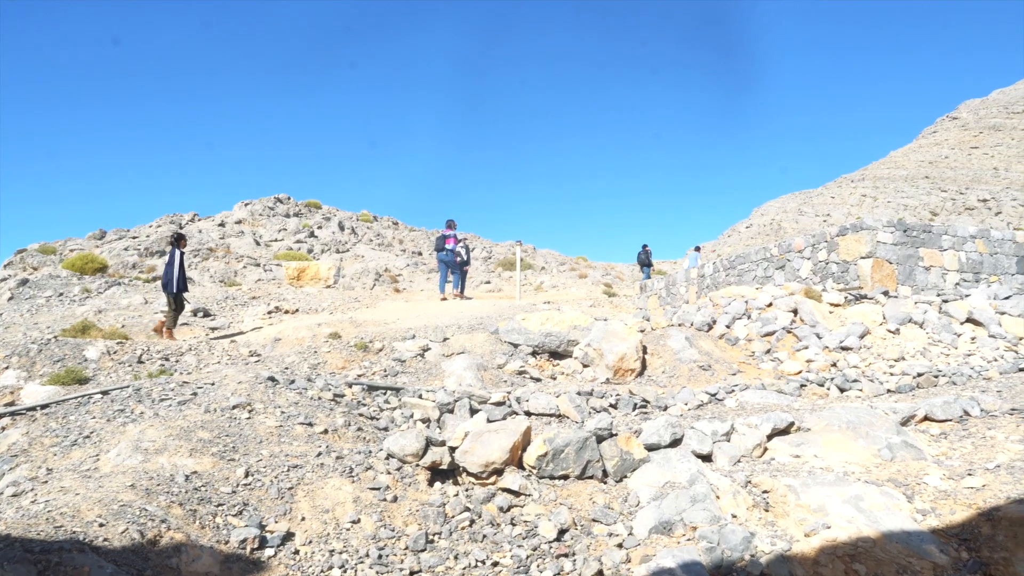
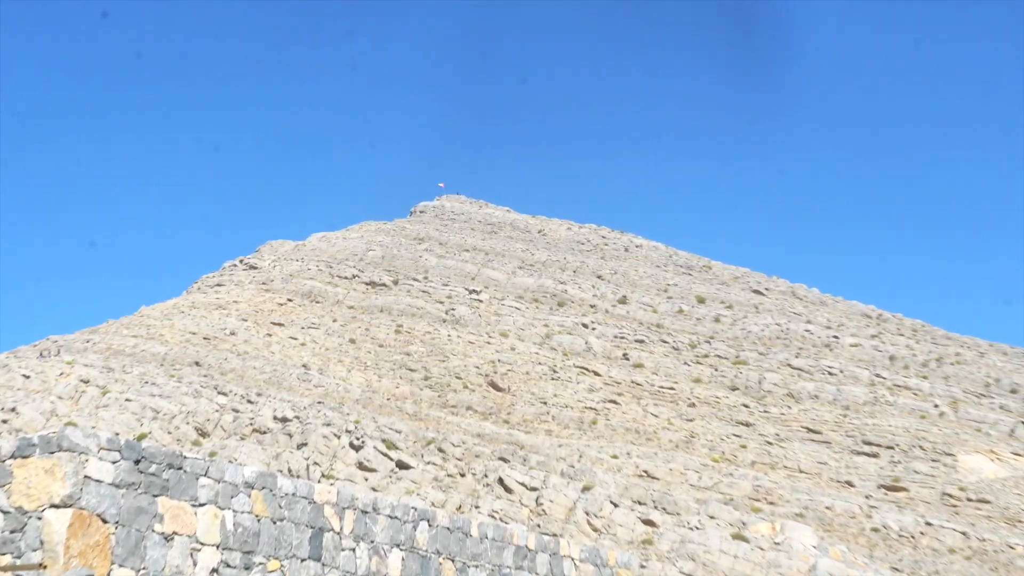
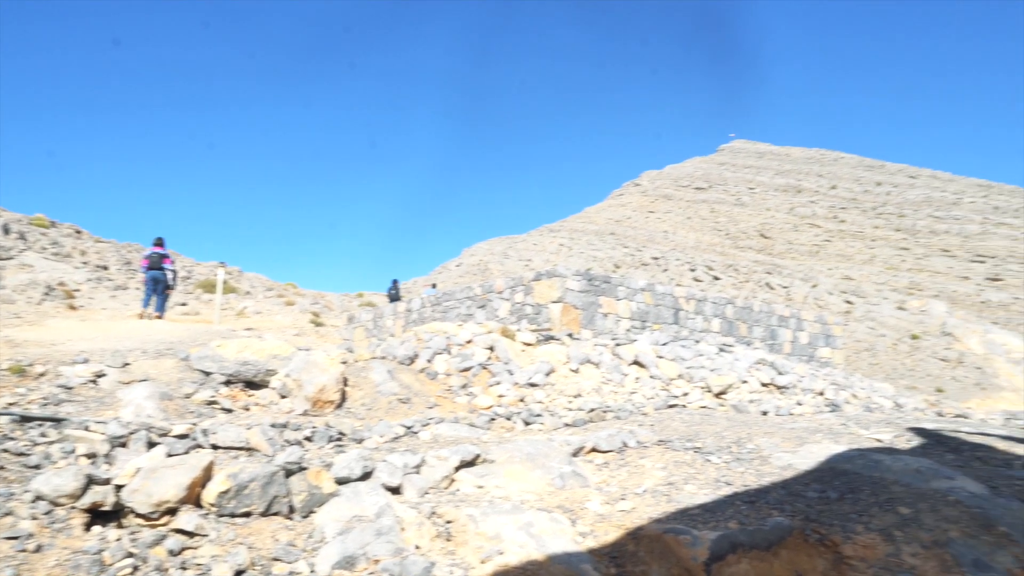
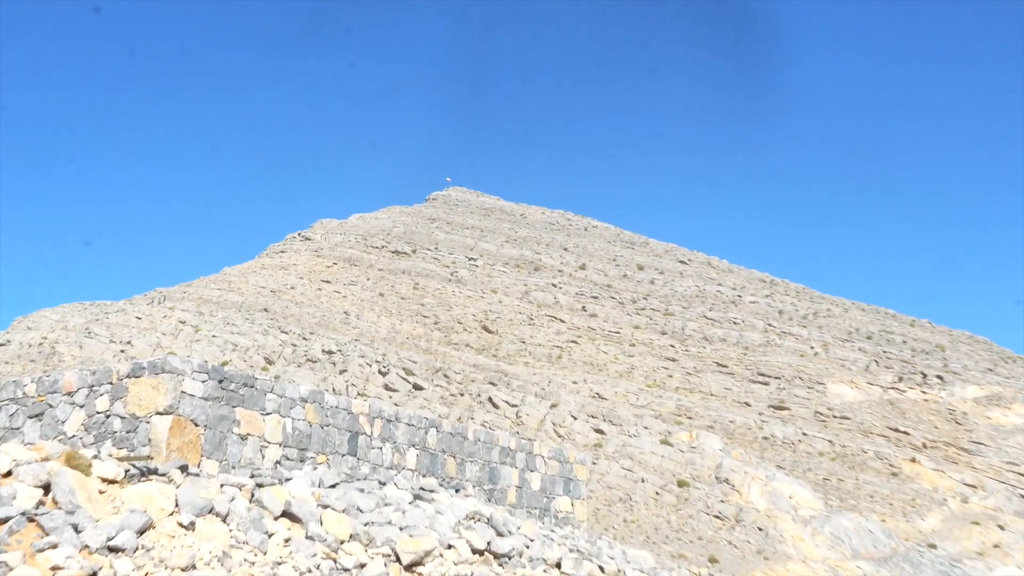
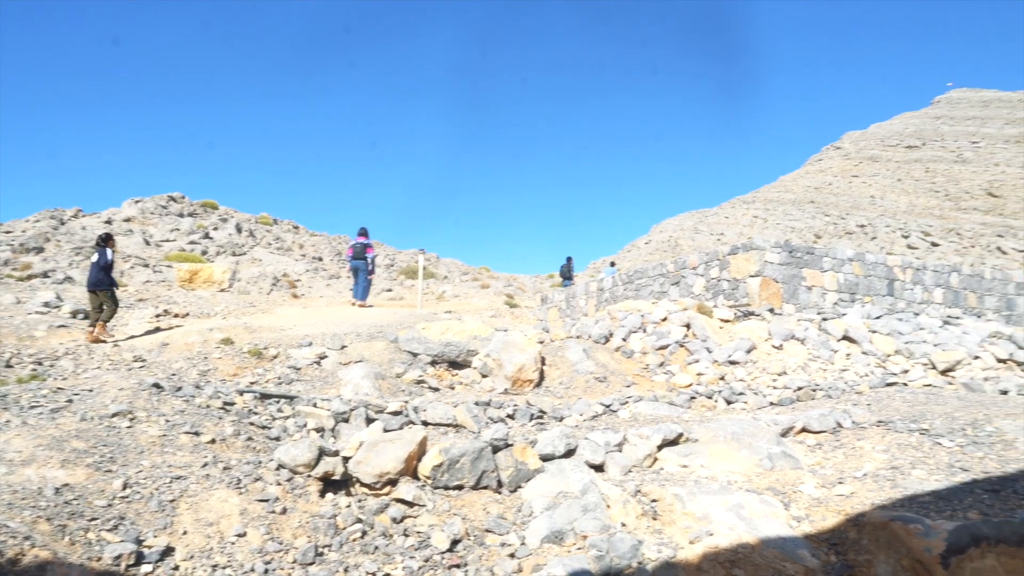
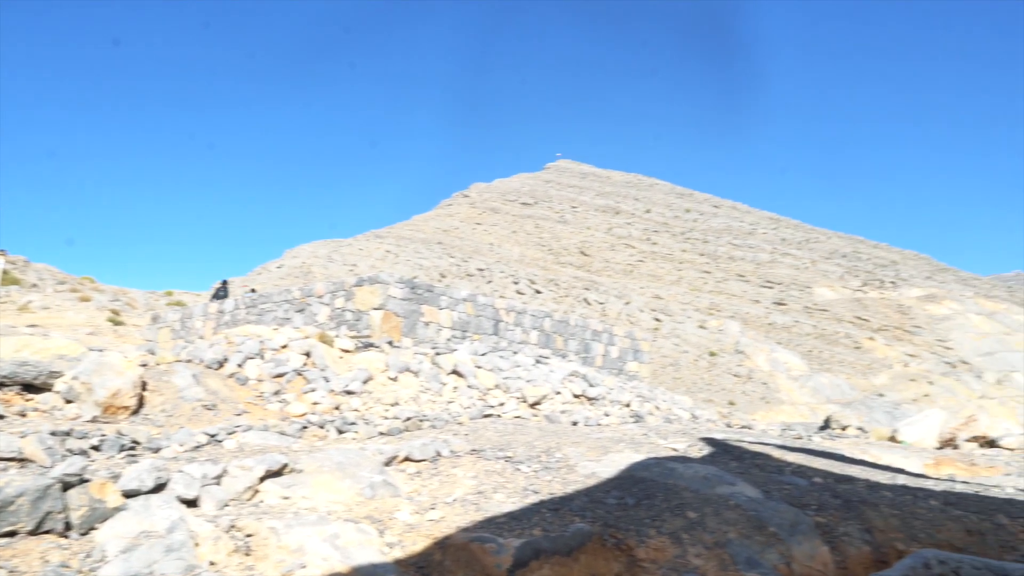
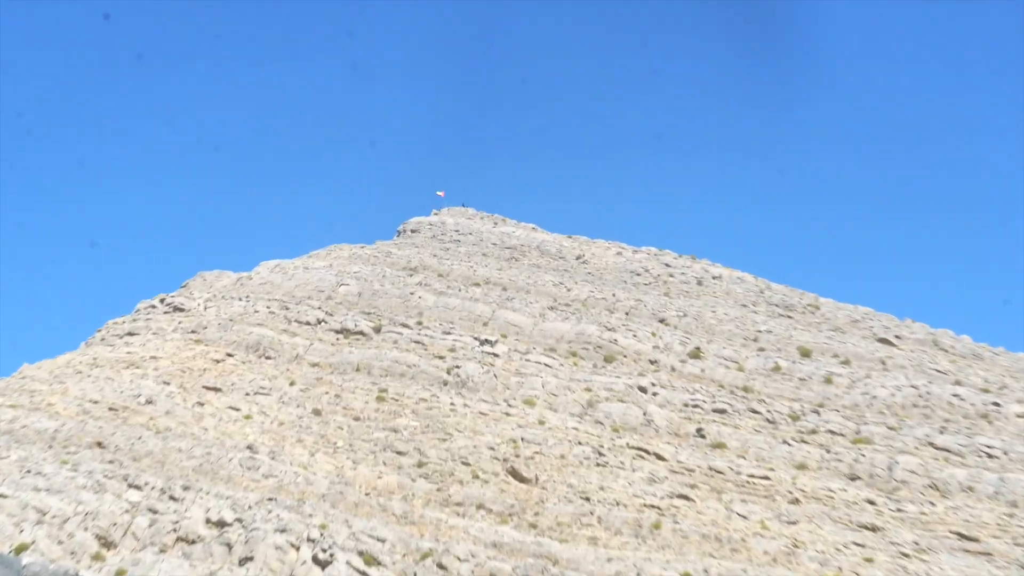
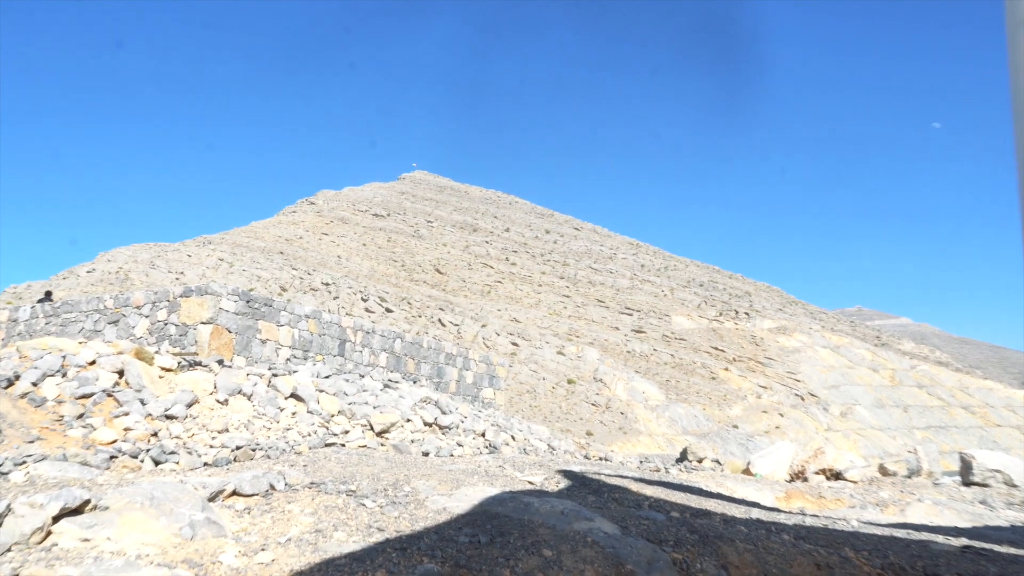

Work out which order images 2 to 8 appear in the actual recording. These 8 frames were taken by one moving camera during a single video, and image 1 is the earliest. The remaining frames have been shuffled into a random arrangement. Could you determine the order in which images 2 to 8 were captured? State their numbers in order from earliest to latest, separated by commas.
5, 3, 6, 8, 4, 2, 7
